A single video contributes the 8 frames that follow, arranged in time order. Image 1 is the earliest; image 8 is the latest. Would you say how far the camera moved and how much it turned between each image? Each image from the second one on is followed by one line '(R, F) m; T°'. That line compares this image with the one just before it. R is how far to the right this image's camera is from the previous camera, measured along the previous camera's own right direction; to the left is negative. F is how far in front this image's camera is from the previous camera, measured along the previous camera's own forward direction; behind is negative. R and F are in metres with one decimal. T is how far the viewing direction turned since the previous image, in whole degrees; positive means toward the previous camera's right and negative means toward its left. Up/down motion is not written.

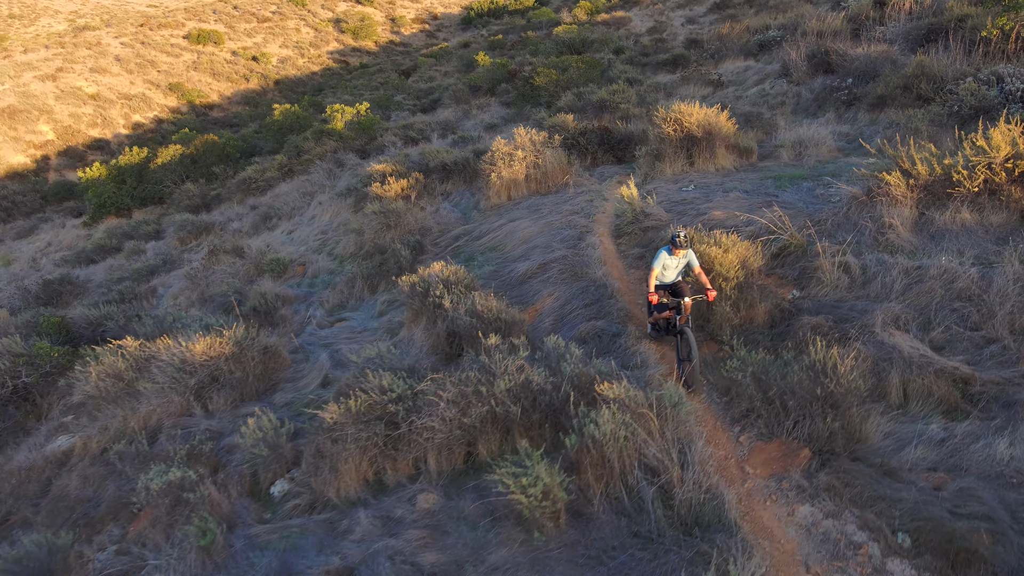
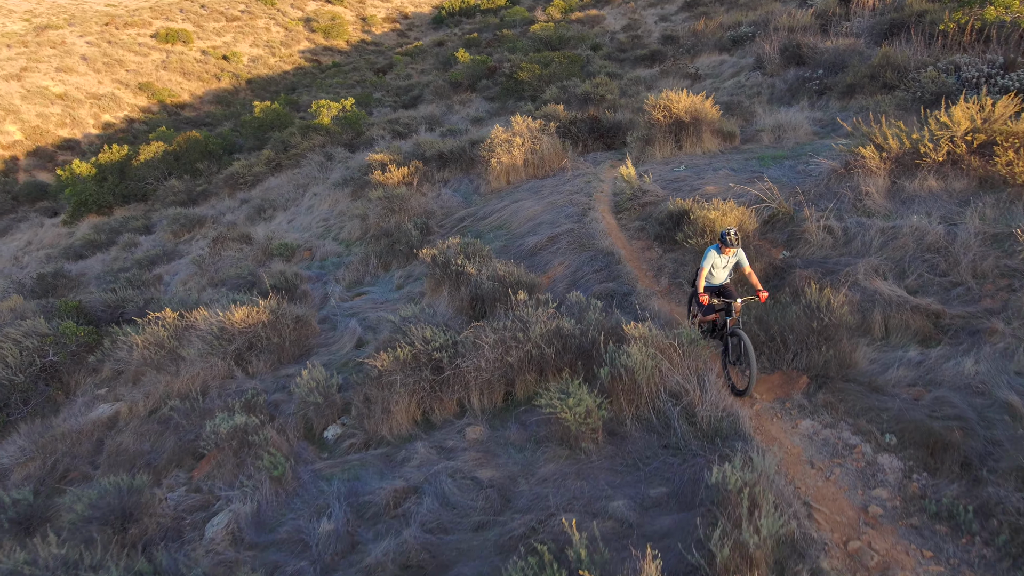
(-0.4, -0.5) m; +2°
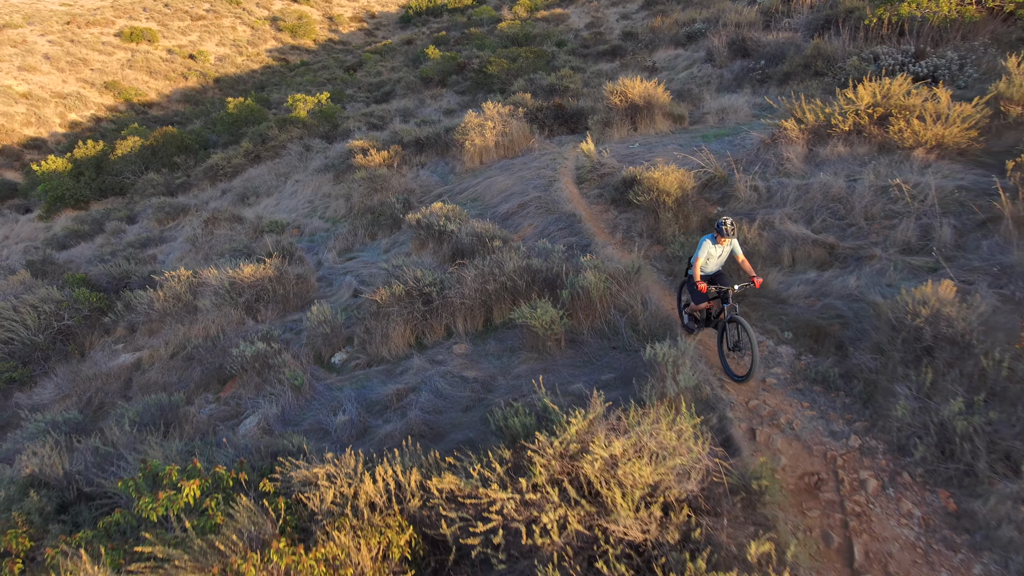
(-0.1, -0.9) m; +3°
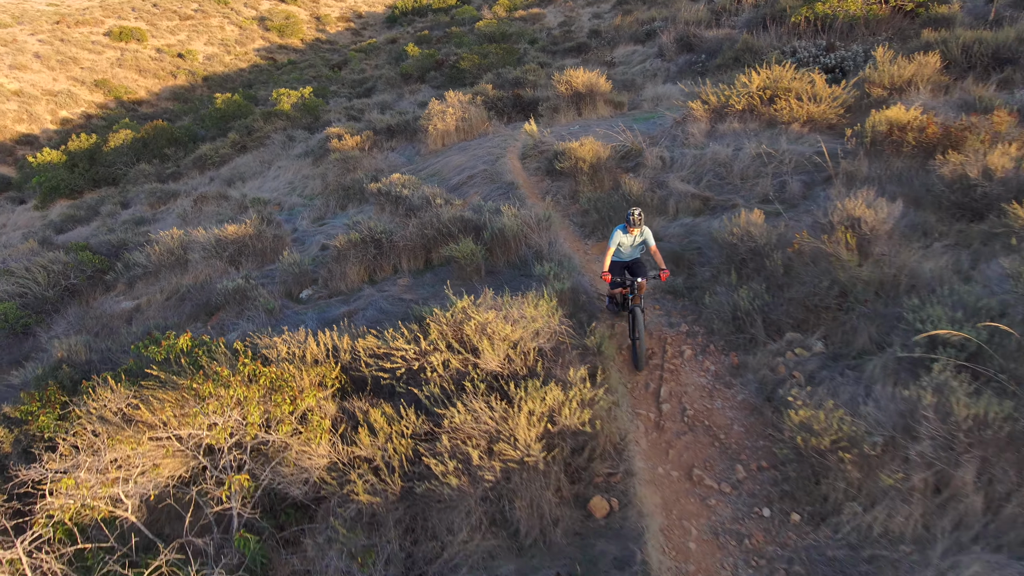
(+0.5, -1.1) m; +1°
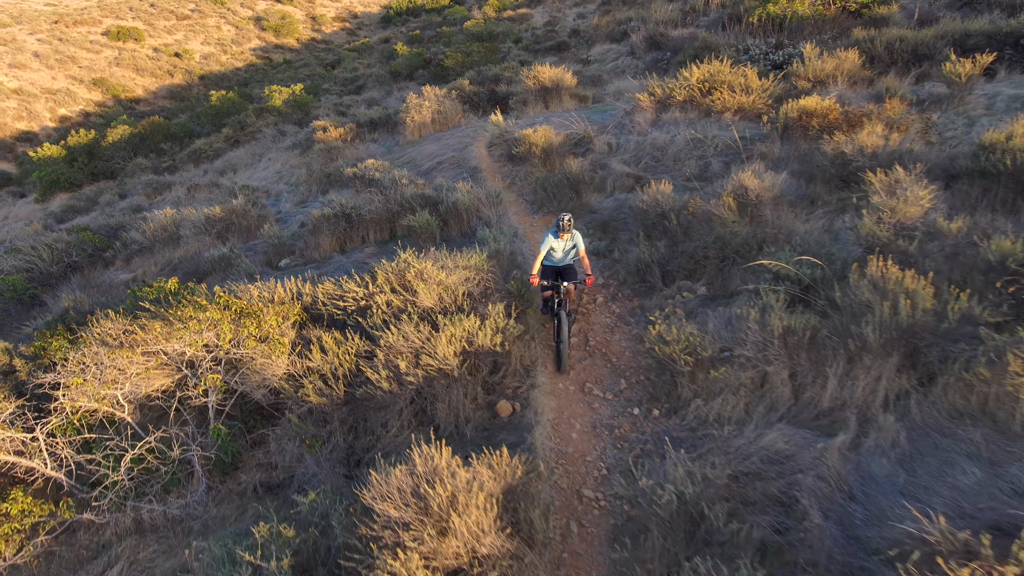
(+0.5, -0.8) m; 0°
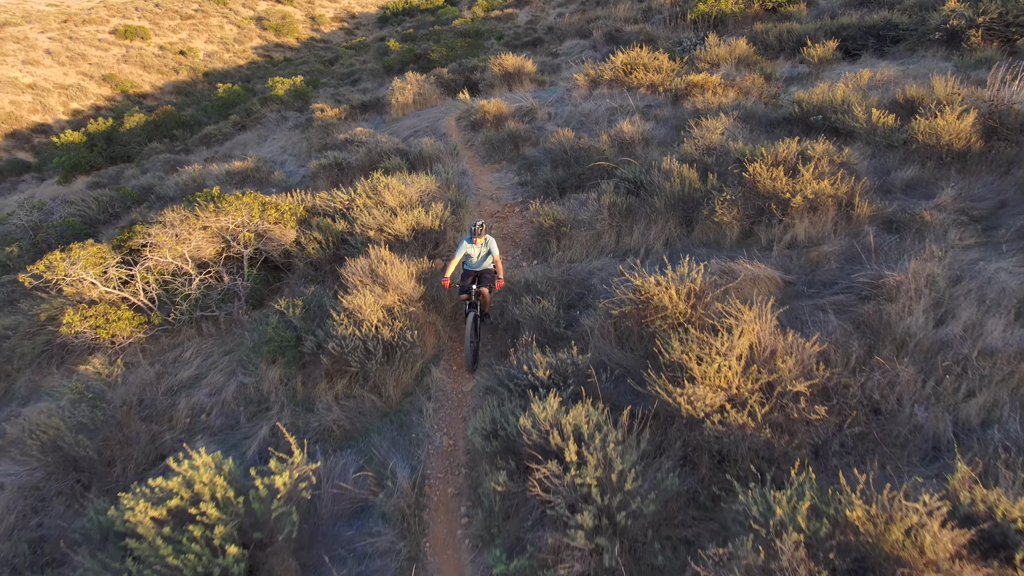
(+0.6, -2.1) m; 0°
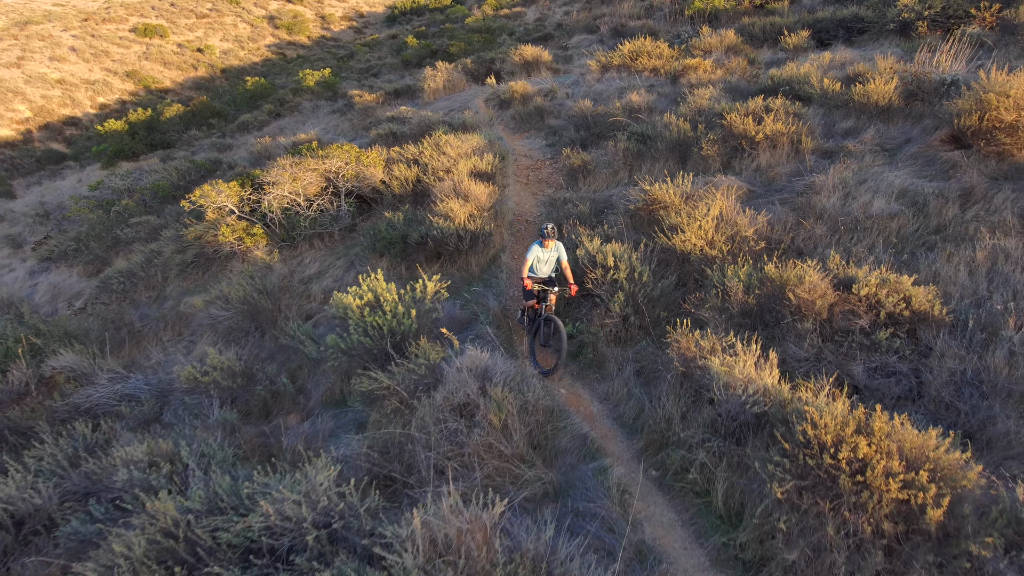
(-0.5, -1.8) m; 0°
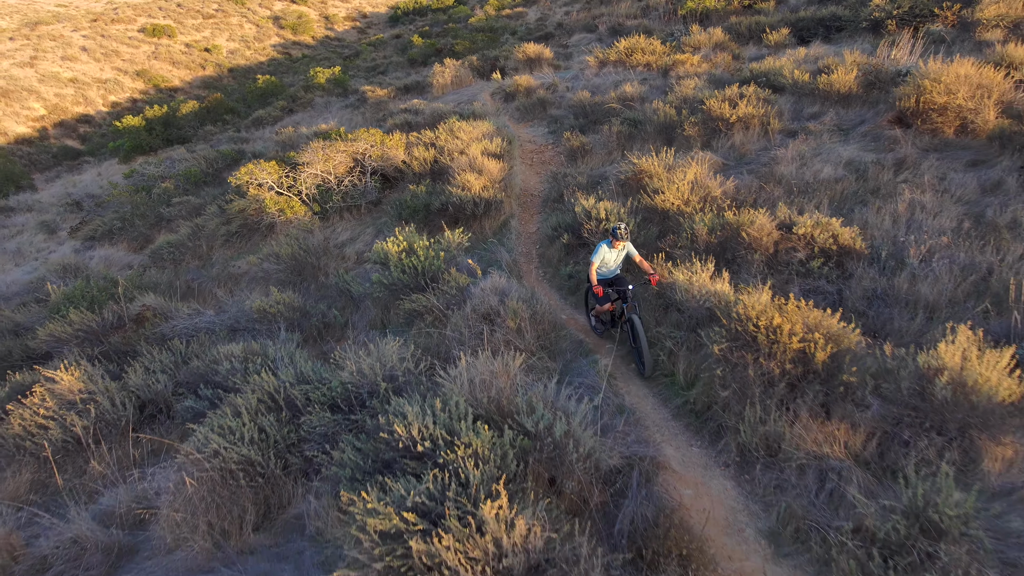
(-0.1, -1.0) m; 0°
